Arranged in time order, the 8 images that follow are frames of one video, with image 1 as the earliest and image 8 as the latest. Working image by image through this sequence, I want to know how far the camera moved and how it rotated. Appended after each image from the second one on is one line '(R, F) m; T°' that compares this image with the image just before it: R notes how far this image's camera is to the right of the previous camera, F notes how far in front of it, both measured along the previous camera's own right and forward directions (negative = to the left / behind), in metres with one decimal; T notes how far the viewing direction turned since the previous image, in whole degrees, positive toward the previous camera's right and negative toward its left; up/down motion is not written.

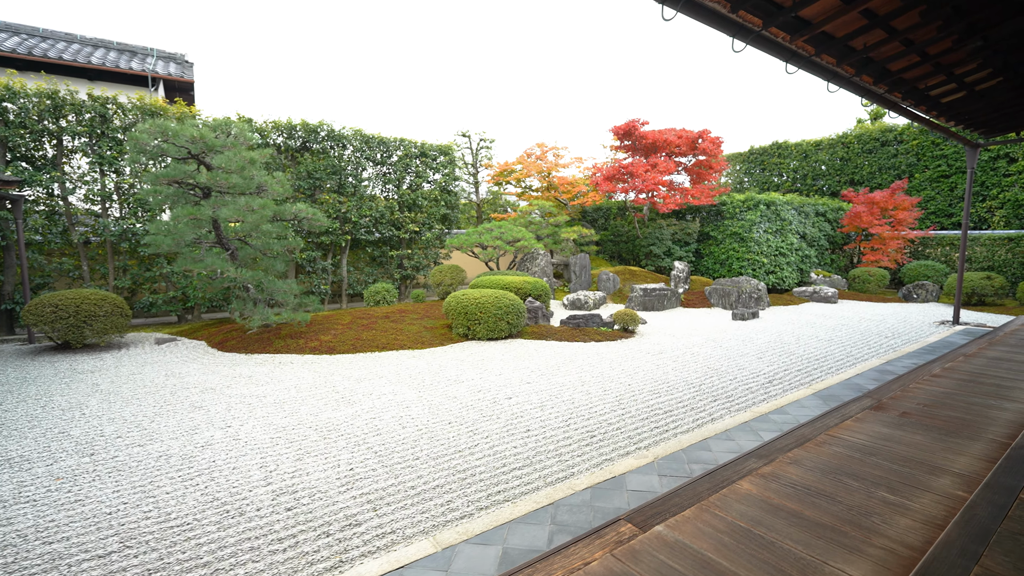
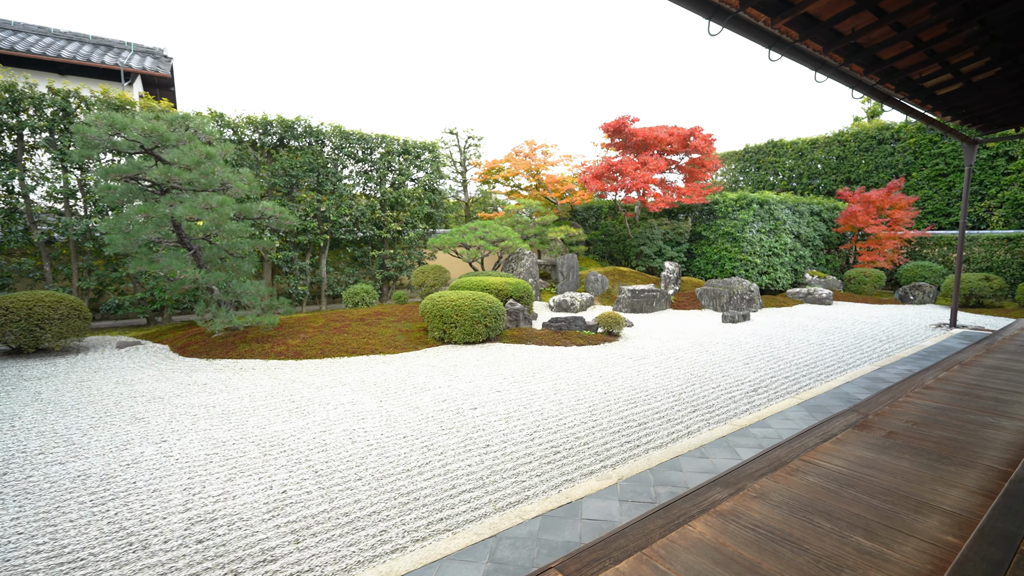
(+0.2, +0.2) m; 0°
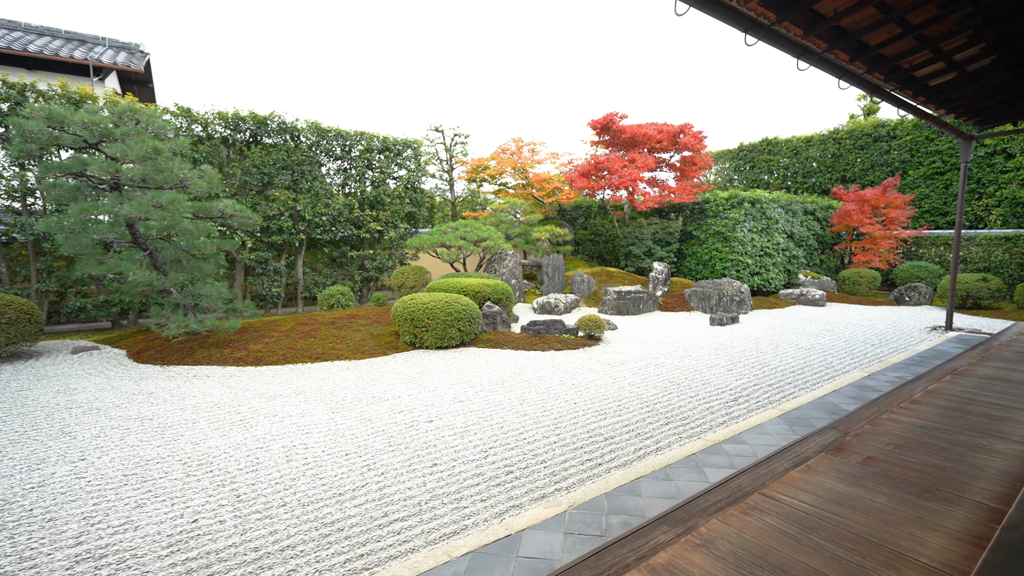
(+0.2, +0.3) m; 0°
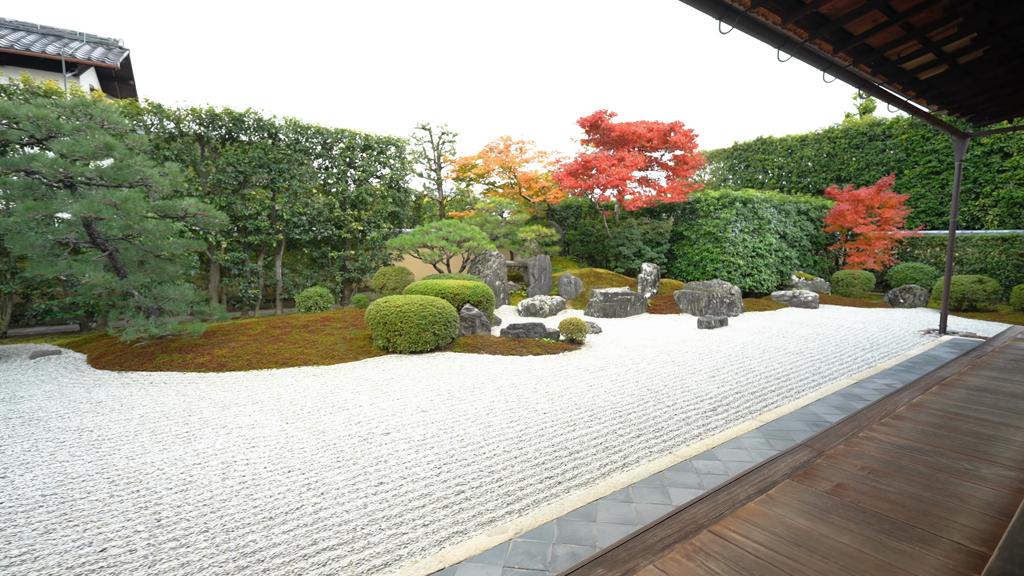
(+0.2, +0.2) m; 0°
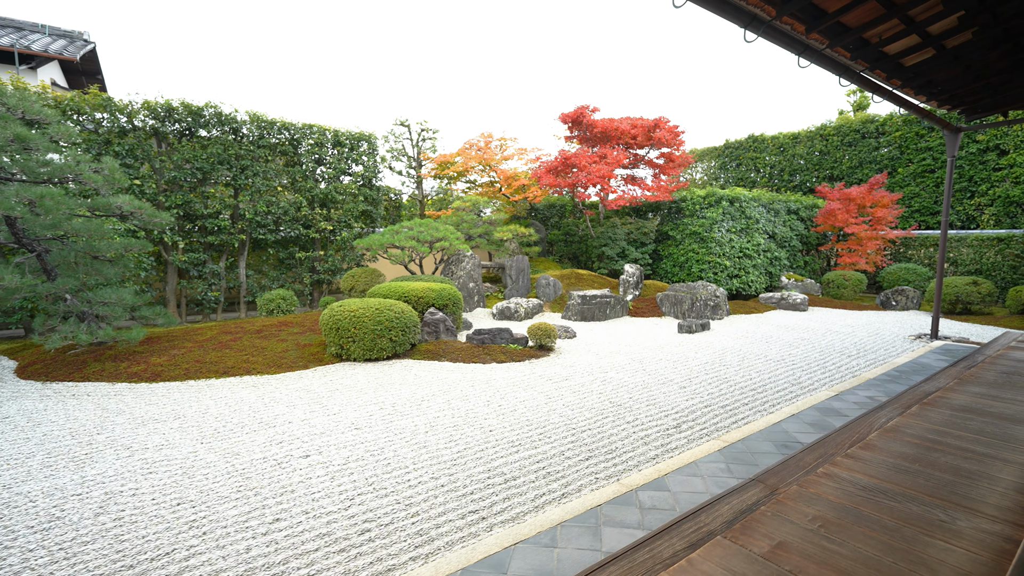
(+0.3, +0.3) m; 0°
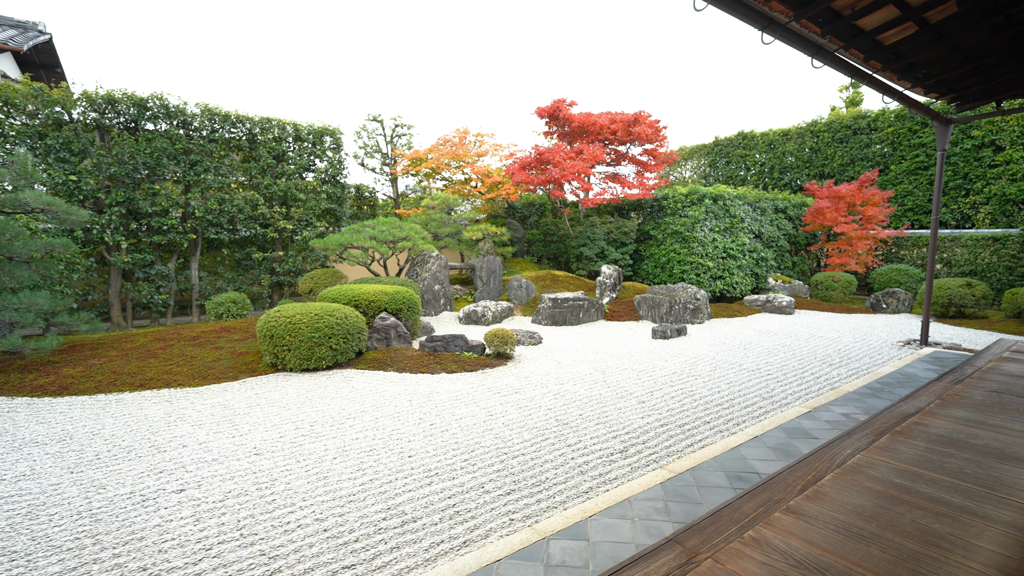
(+0.4, +0.4) m; 0°
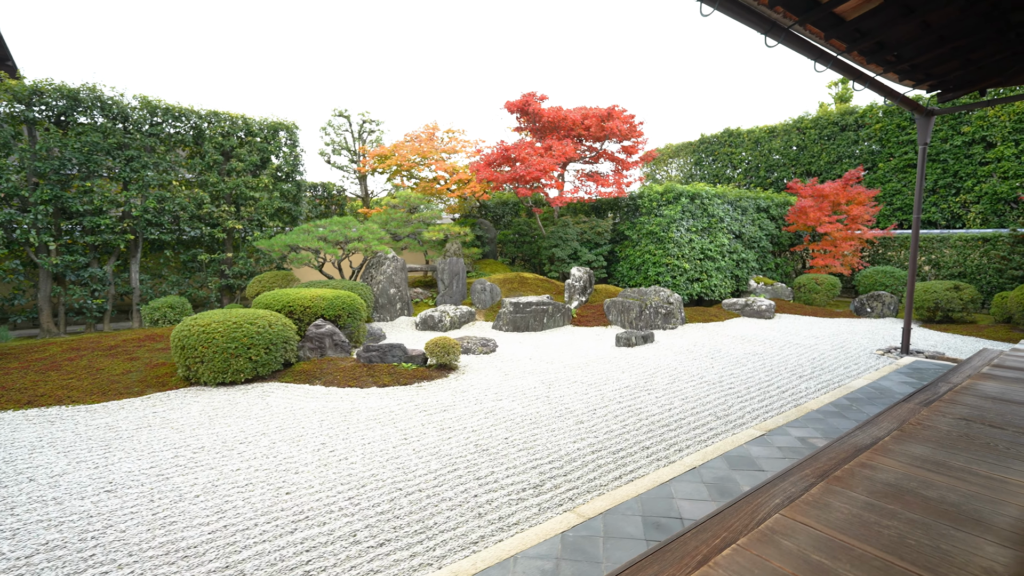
(+0.4, +0.4) m; 0°
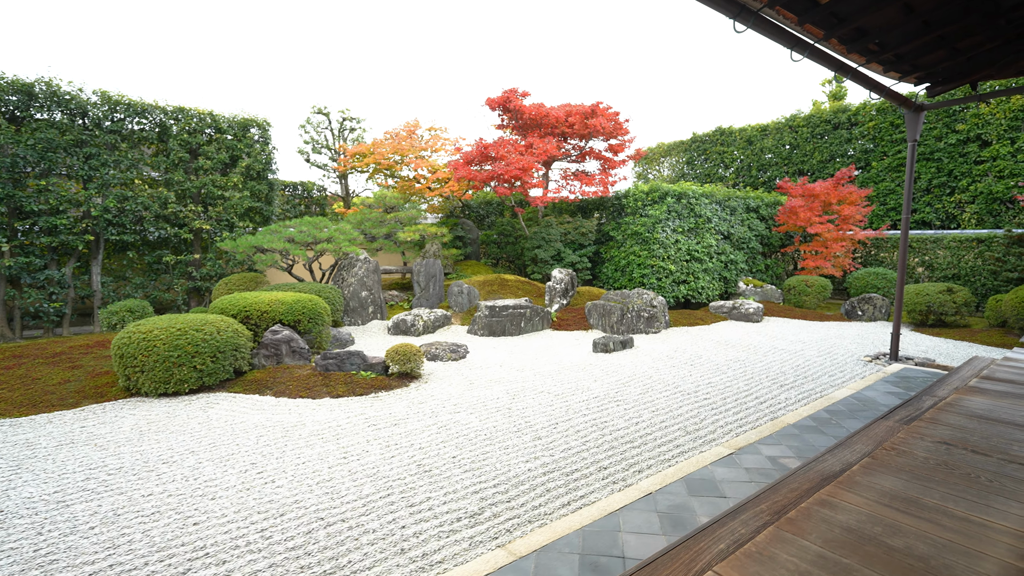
(+0.2, +0.2) m; 0°
